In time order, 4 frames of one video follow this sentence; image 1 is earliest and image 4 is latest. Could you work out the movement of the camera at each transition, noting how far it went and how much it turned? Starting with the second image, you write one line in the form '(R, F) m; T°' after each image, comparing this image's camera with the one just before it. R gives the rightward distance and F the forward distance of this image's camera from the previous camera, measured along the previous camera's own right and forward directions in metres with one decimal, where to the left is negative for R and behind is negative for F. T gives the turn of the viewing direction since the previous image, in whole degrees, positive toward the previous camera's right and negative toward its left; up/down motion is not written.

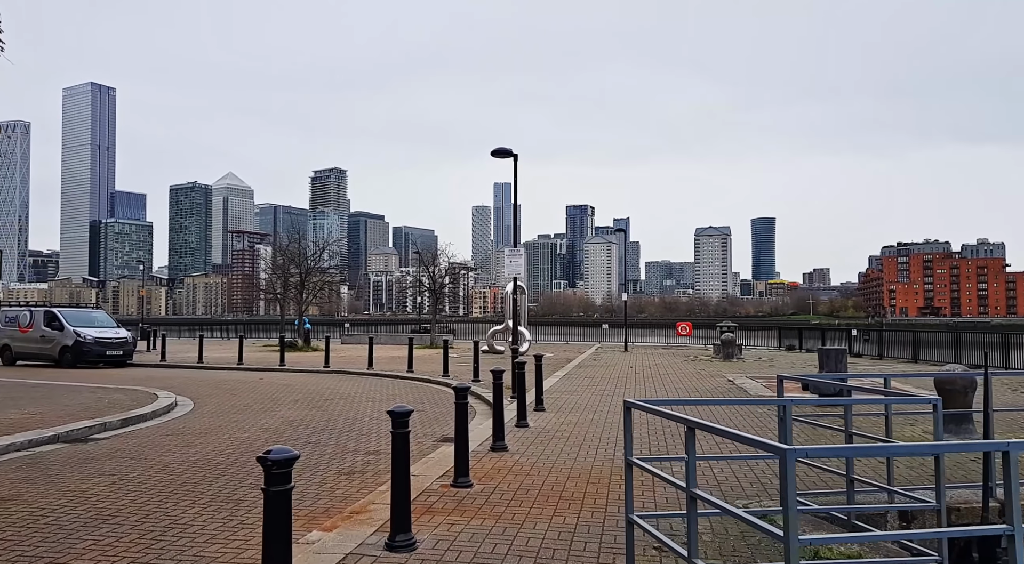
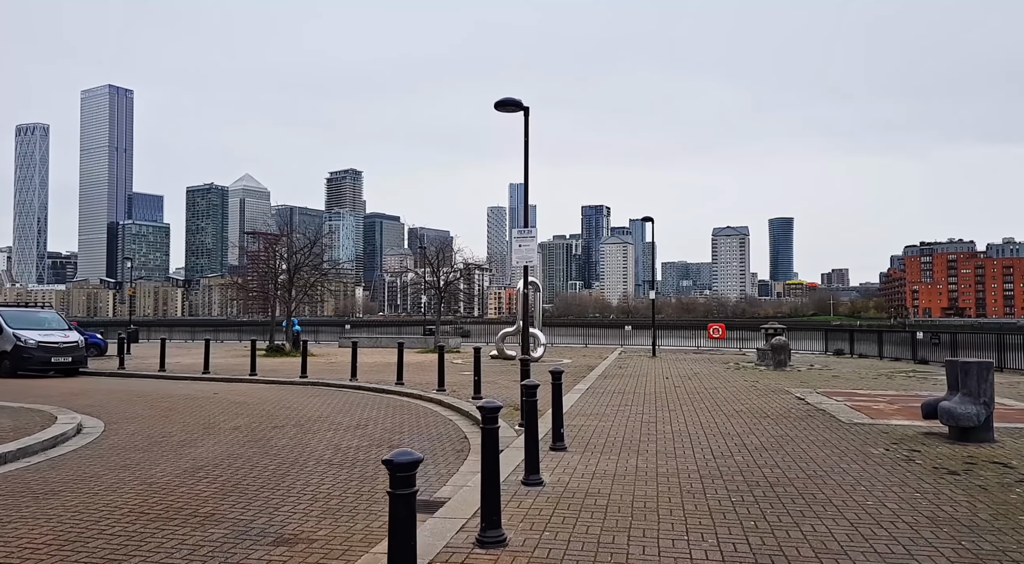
(+0.1, +3.4) m; -1°
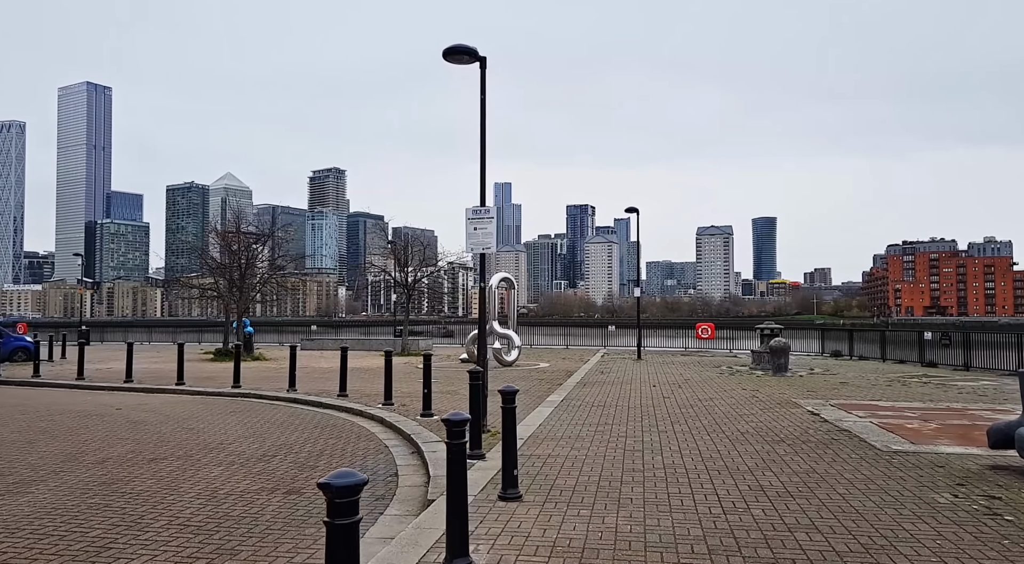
(+0.5, +2.3) m; +1°
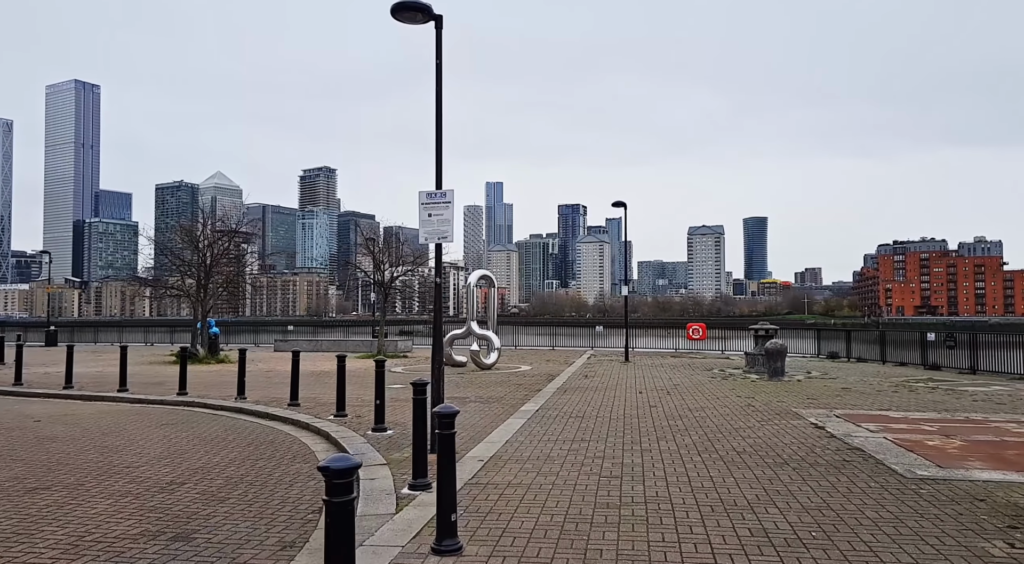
(+0.4, +1.3) m; +1°
